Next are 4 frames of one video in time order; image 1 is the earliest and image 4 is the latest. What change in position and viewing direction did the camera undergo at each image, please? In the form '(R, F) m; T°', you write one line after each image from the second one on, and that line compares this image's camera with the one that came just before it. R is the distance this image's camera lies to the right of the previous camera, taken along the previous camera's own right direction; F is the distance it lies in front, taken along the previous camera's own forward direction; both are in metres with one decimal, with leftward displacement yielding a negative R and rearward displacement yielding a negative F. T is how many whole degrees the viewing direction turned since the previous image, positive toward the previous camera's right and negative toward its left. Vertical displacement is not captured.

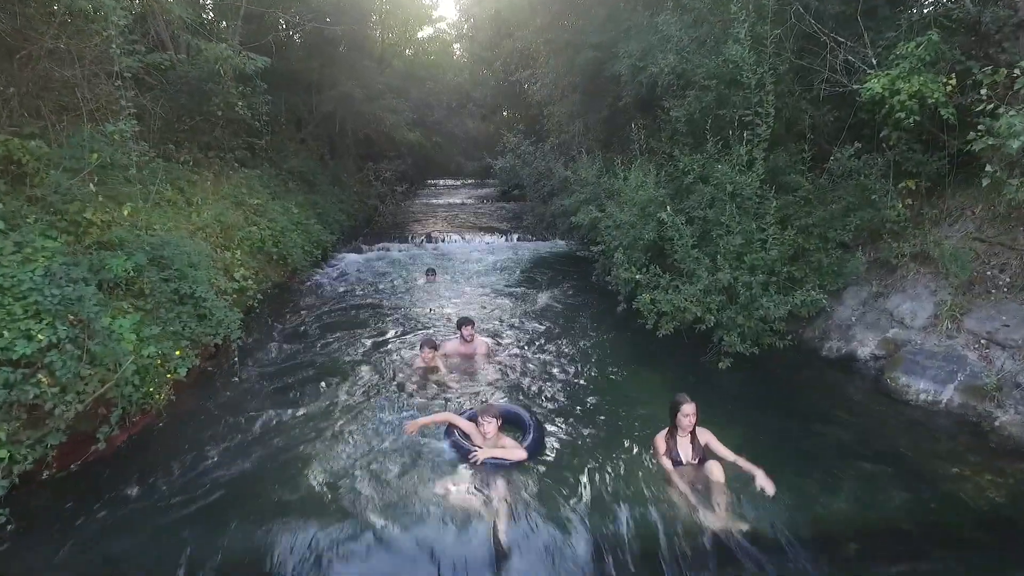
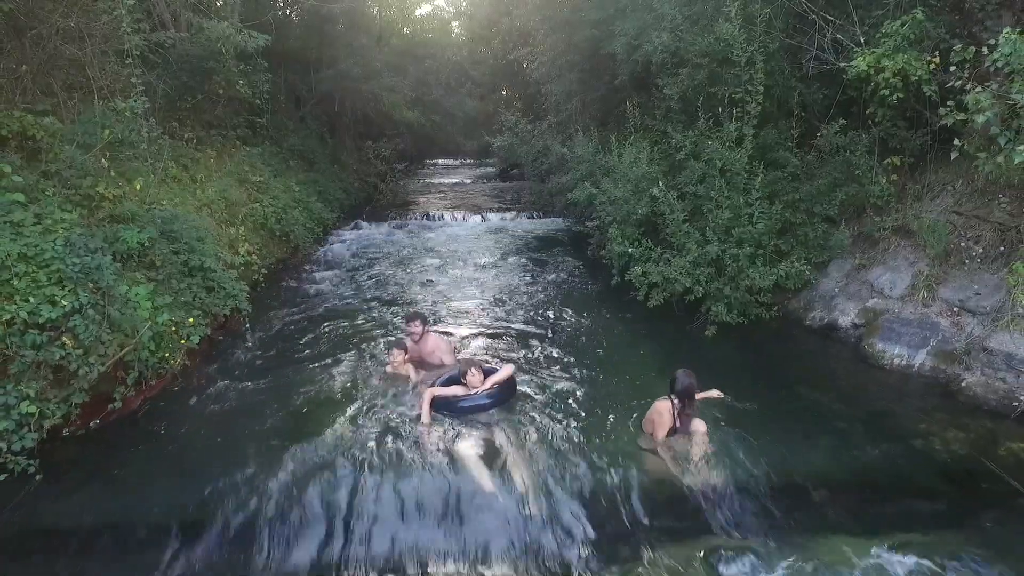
(0.0, -0.3) m; 0°
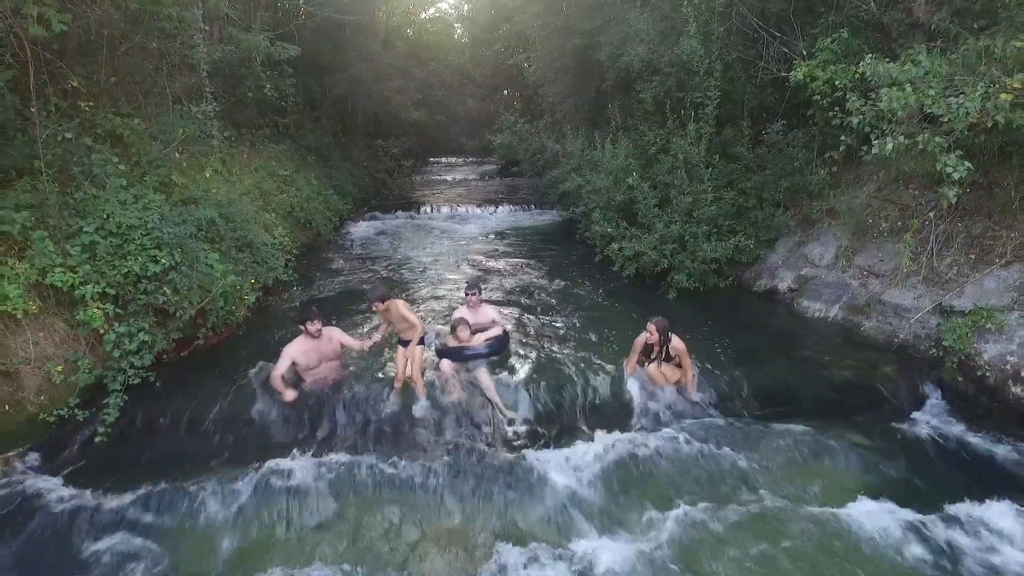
(+0.1, -1.4) m; 0°
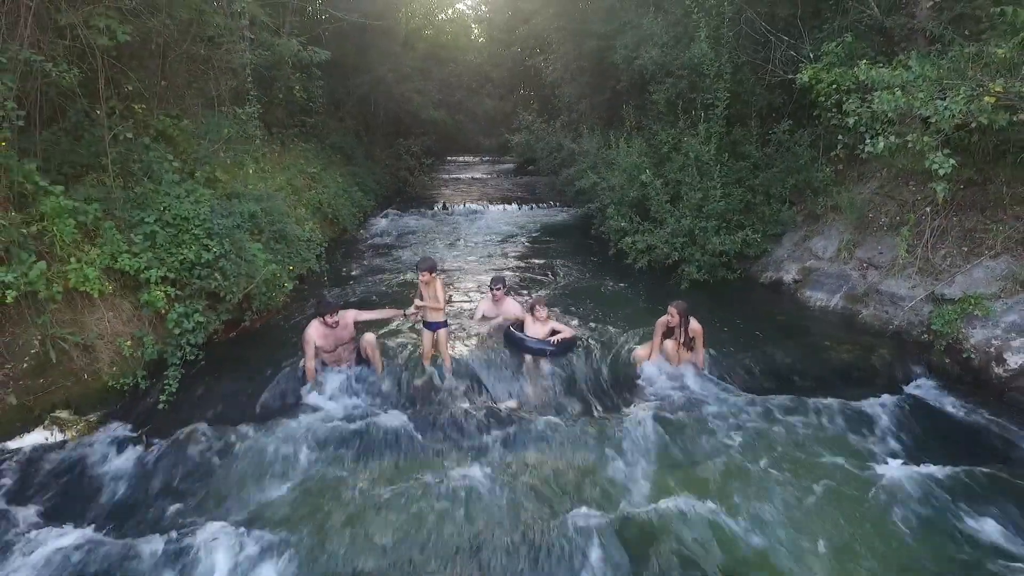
(-0.1, -0.5) m; -1°
